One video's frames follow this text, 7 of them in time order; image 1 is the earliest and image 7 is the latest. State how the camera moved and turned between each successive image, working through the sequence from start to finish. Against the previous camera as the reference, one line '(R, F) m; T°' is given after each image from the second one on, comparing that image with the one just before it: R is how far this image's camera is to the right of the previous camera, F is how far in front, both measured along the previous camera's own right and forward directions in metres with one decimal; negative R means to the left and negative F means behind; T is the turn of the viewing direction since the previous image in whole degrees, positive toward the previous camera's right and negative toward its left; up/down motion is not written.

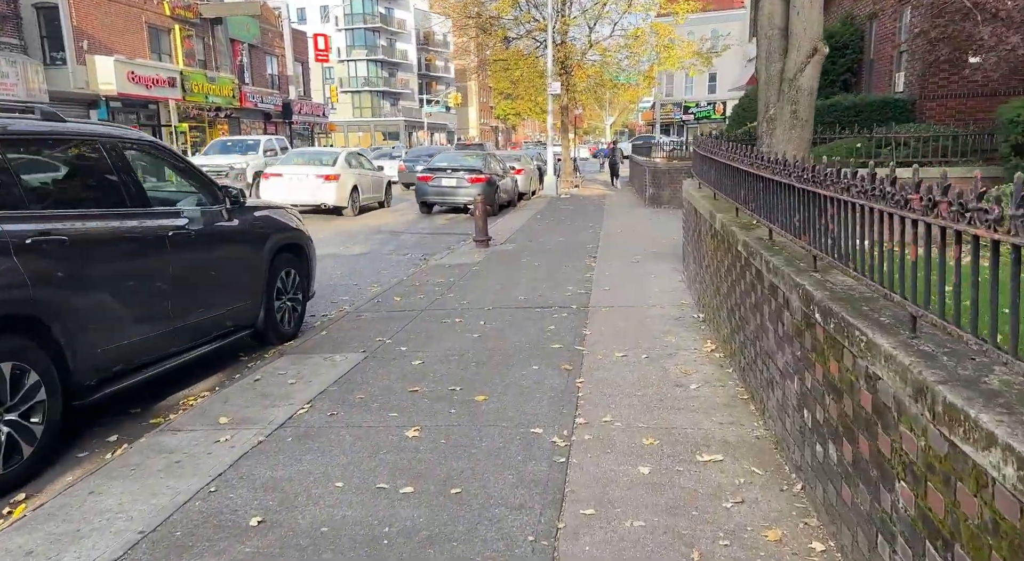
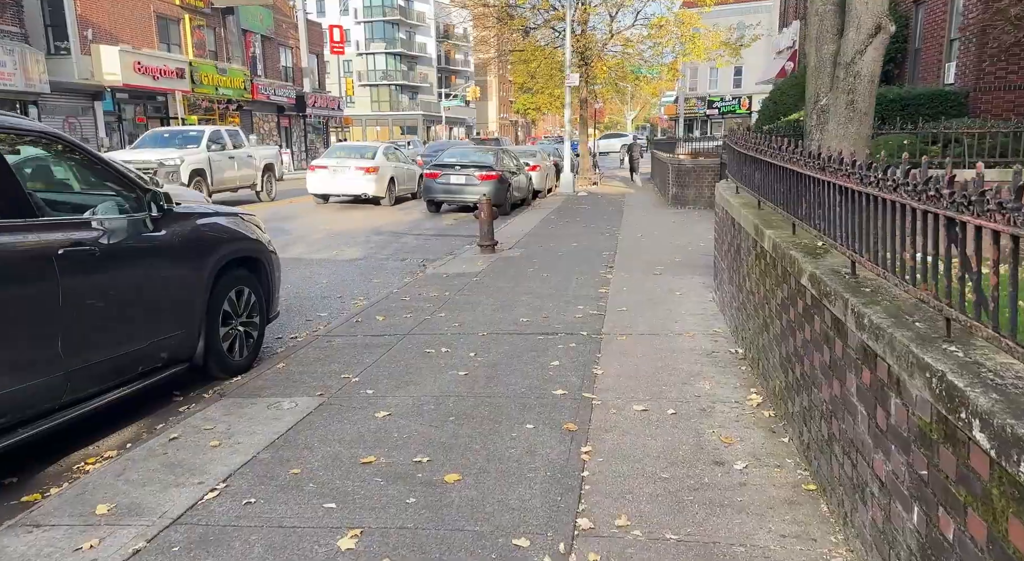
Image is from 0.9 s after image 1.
(+0.1, +1.0) m; -1°
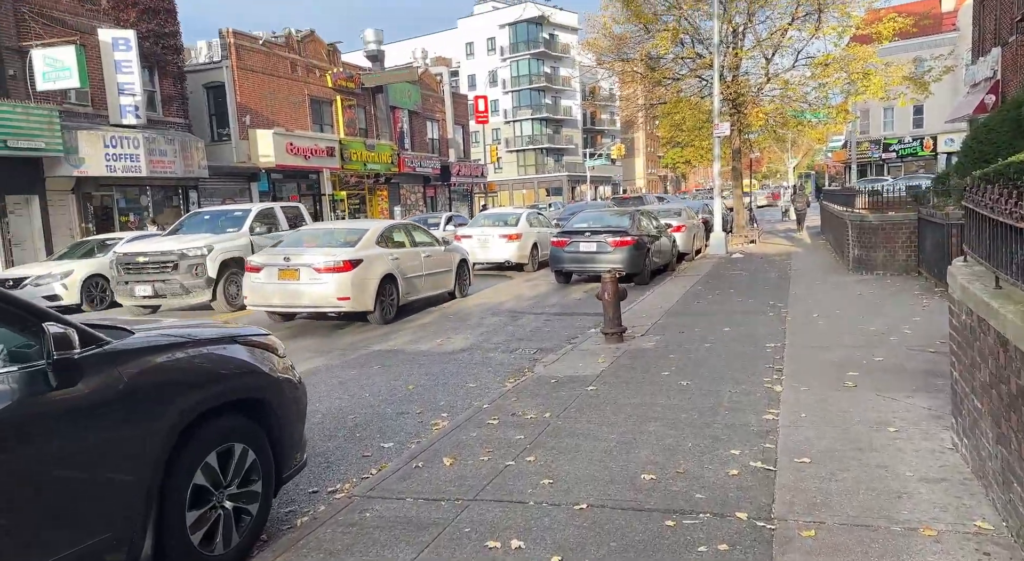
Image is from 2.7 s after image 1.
(+0.2, +1.7) m; -11°
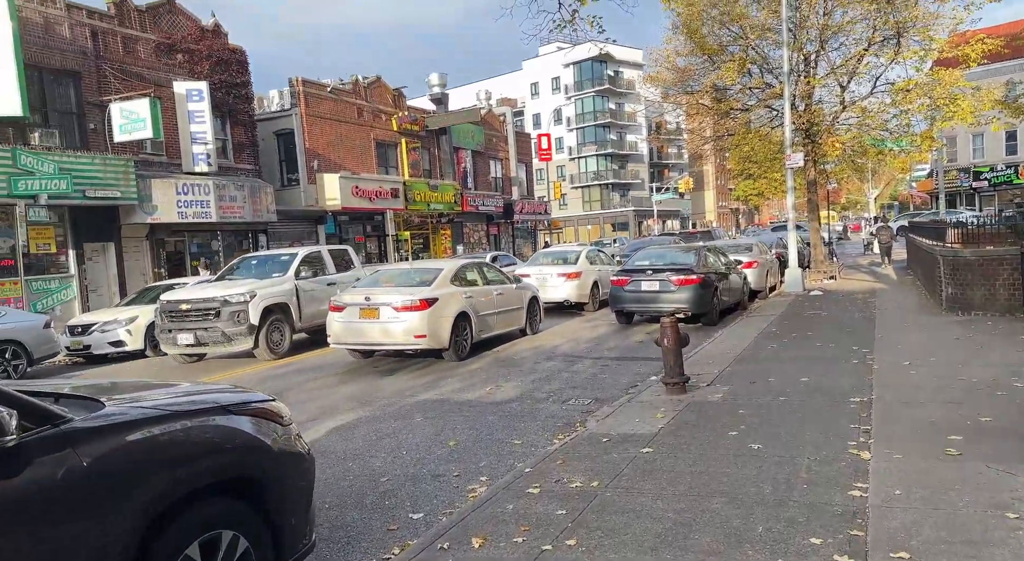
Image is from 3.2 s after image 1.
(+0.2, +0.5) m; -5°
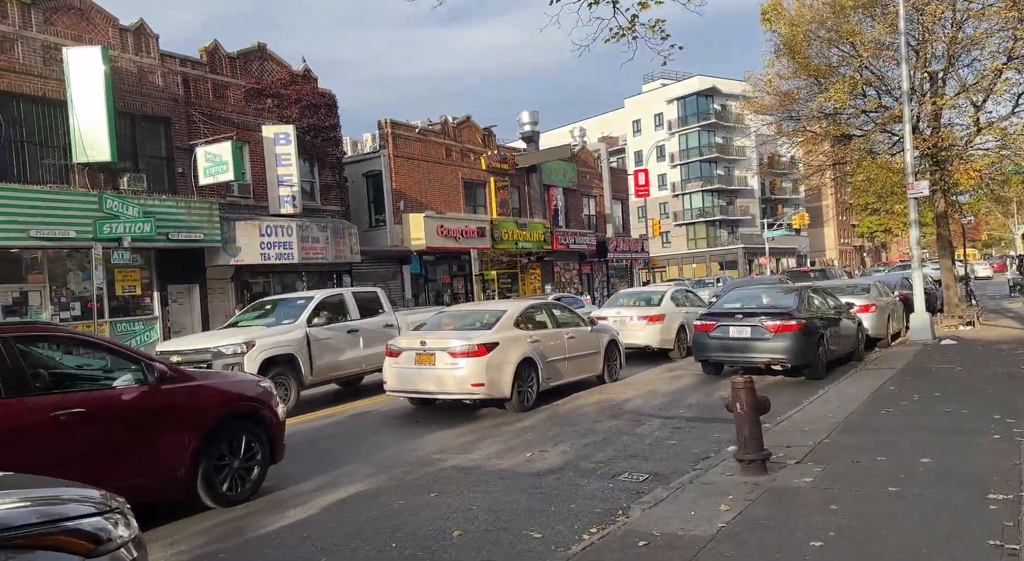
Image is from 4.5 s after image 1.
(+0.6, +1.4) m; -8°
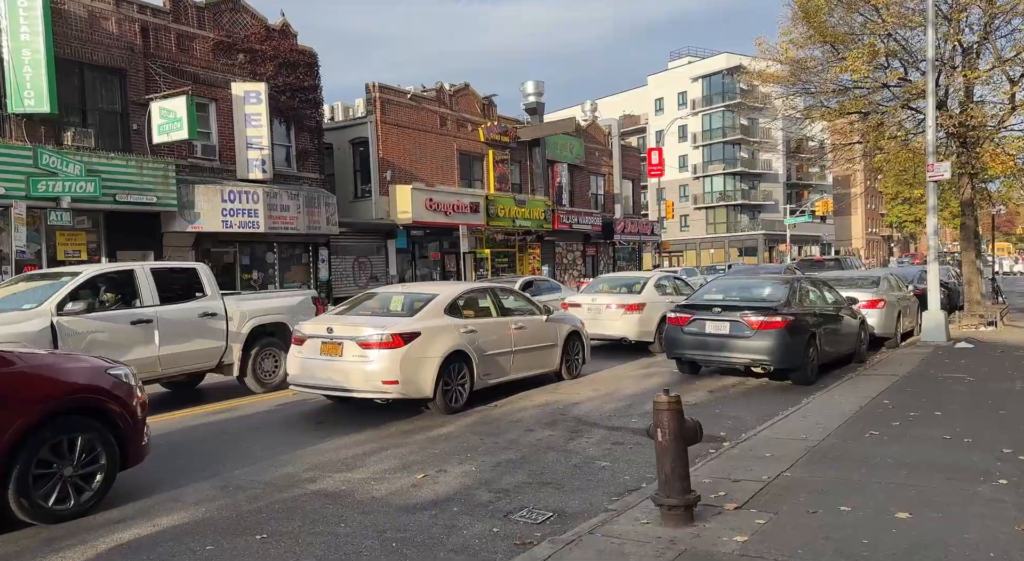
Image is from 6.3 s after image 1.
(+1.0, +1.6) m; -2°
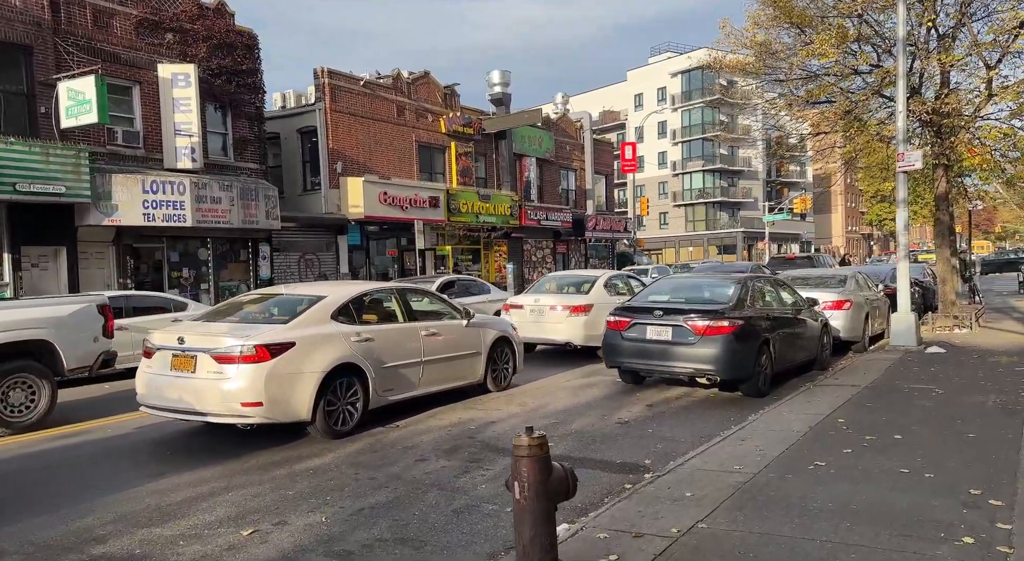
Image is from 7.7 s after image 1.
(+0.8, +1.3) m; +1°
